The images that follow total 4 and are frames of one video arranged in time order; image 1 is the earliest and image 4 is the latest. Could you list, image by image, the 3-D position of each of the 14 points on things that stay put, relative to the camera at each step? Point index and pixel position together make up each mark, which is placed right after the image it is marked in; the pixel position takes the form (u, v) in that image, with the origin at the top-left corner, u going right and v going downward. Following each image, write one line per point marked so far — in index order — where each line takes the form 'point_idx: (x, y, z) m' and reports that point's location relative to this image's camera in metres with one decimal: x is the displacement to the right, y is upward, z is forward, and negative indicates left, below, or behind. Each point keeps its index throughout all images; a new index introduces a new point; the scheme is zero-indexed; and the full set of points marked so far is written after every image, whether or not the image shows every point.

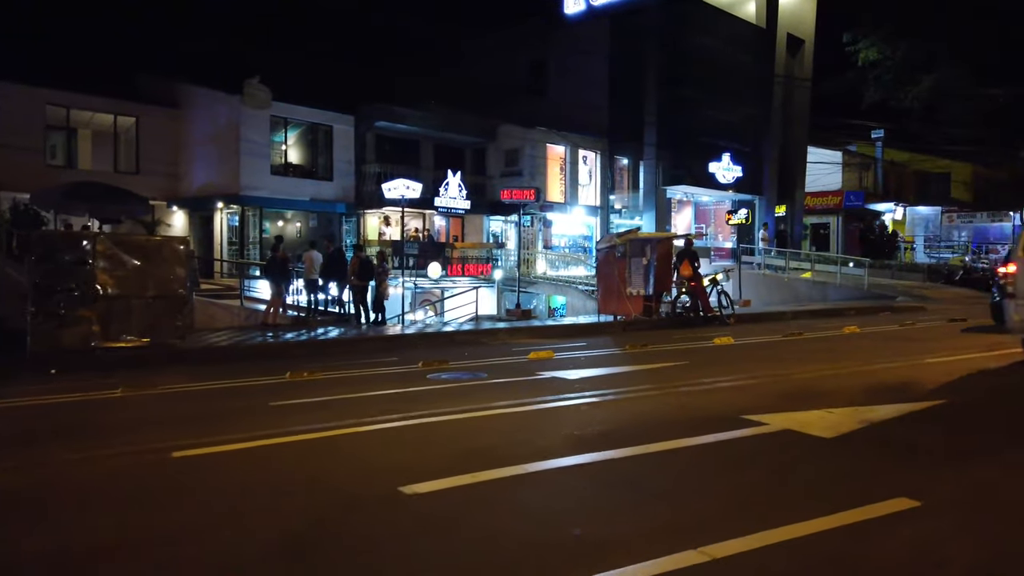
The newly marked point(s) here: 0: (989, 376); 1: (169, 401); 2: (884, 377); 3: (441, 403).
0: (+5.9, -1.1, +9.4) m
1: (-4.0, -1.4, +8.9) m
2: (+4.7, -1.1, +9.5) m
3: (-0.8, -1.3, +8.2) m
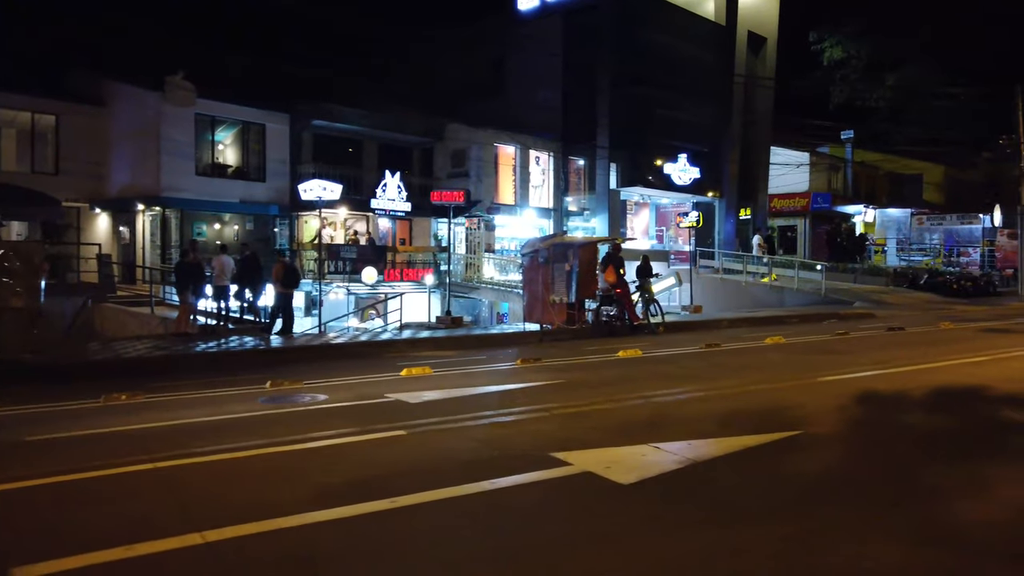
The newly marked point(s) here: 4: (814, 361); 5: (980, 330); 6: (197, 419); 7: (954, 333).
0: (+4.1, -1.3, +8.4) m
1: (-5.8, -1.5, +7.9) m
2: (+2.8, -1.3, +8.6) m
3: (-2.6, -1.4, +7.2) m
4: (+4.8, -1.2, +11.9) m
5: (+10.0, -0.9, +16.1) m
6: (-3.3, -1.4, +8.1) m
7: (+9.0, -0.9, +15.4) m
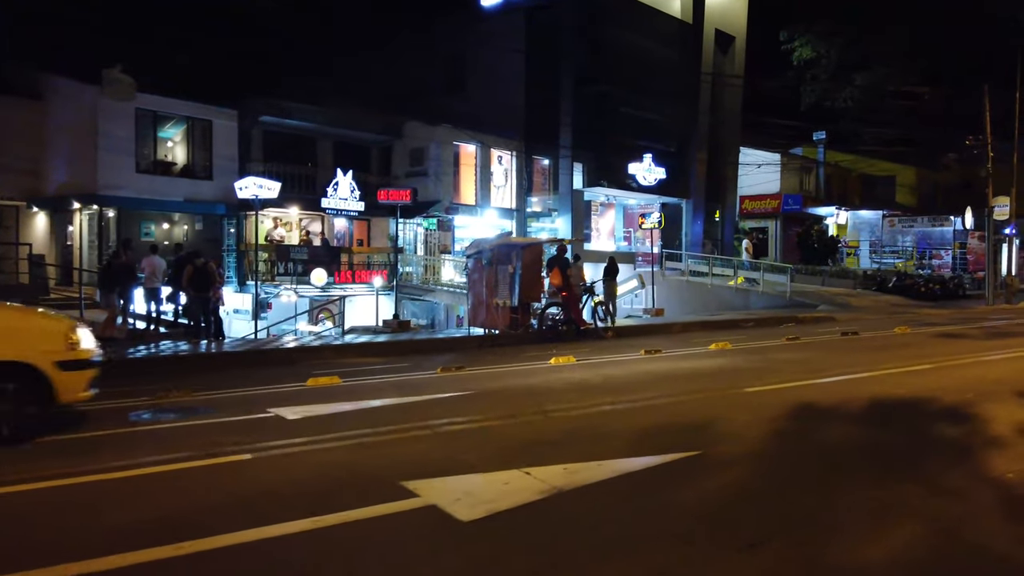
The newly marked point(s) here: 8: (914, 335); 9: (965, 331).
0: (+3.0, -1.3, +7.8) m
1: (-6.9, -1.6, +7.1) m
2: (+1.7, -1.3, +7.9) m
3: (-3.7, -1.5, +6.4) m
4: (+3.6, -1.2, +11.3) m
5: (+8.7, -1.0, +15.5) m
6: (-4.4, -1.4, +7.3) m
7: (+7.8, -1.0, +14.8) m
8: (+8.4, -1.0, +15.6) m
9: (+10.3, -1.0, +17.1) m
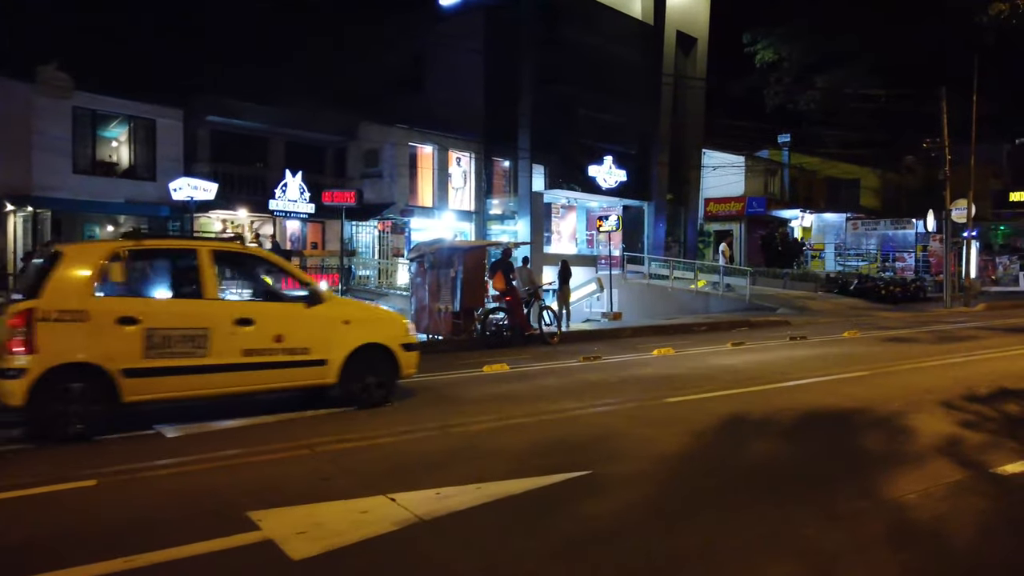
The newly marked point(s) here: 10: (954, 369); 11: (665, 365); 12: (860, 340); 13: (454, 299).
0: (+2.0, -1.4, +7.4) m
1: (-7.9, -1.6, +6.5) m
2: (+0.8, -1.4, +7.5) m
3: (-4.6, -1.5, +5.9) m
4: (+2.5, -1.3, +10.9) m
5: (+7.6, -1.1, +15.3) m
6: (-5.4, -1.5, +6.7) m
7: (+6.6, -1.1, +14.6) m
8: (+7.2, -1.1, +15.4) m
9: (+9.1, -1.0, +16.9) m
10: (+6.7, -1.2, +11.4) m
11: (+2.5, -1.2, +12.1) m
12: (+7.1, -1.1, +15.4) m
13: (-1.2, -0.2, +15.7) m
